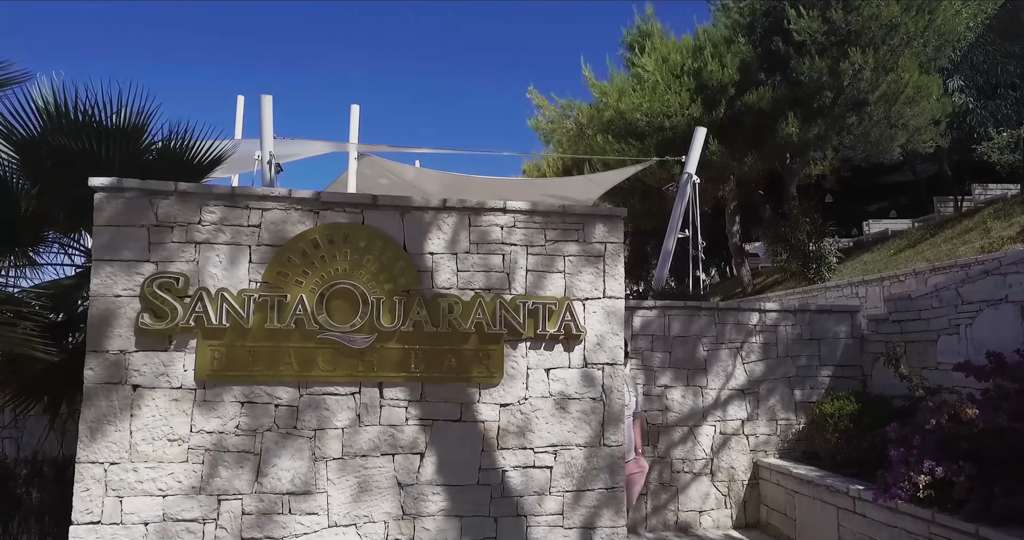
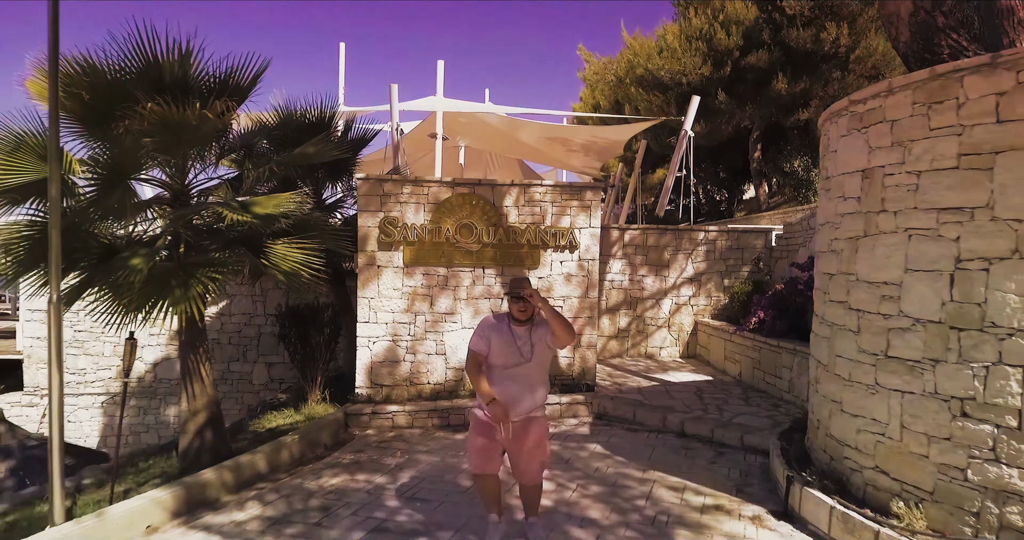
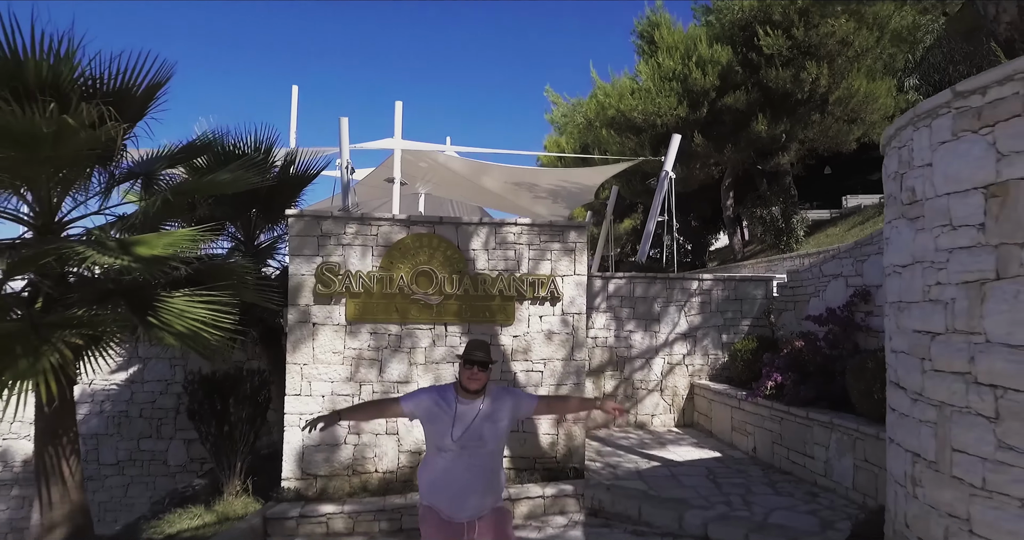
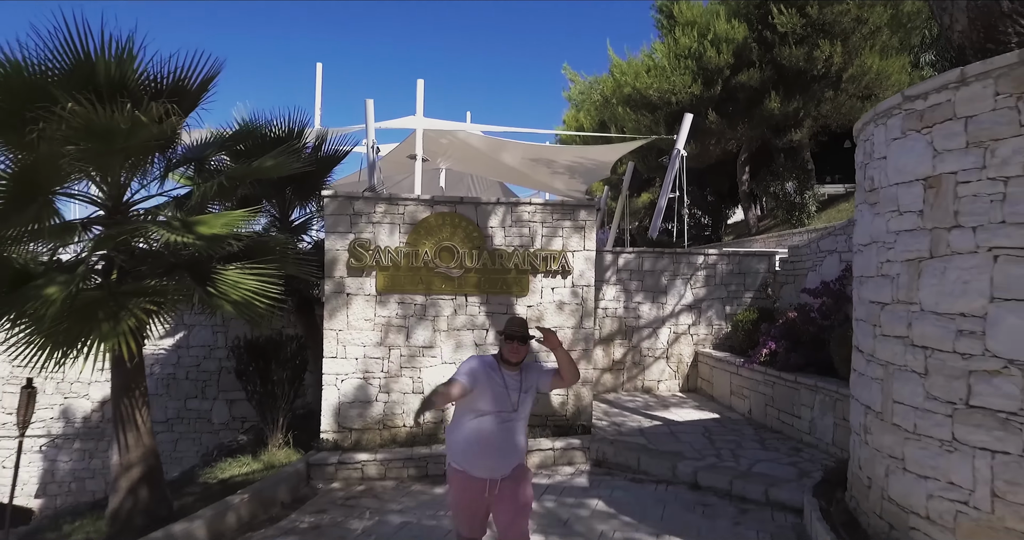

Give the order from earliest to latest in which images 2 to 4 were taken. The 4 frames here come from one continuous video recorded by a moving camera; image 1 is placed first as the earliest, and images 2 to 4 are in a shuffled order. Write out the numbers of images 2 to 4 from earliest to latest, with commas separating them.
3, 4, 2
